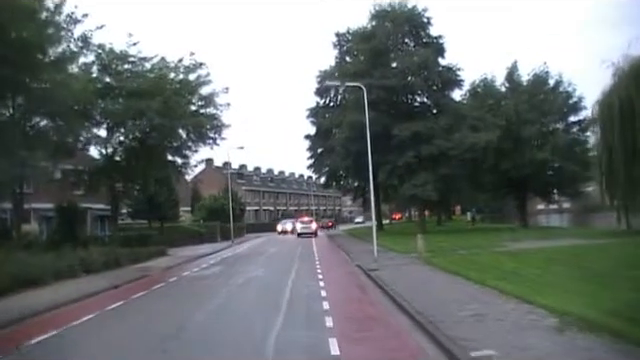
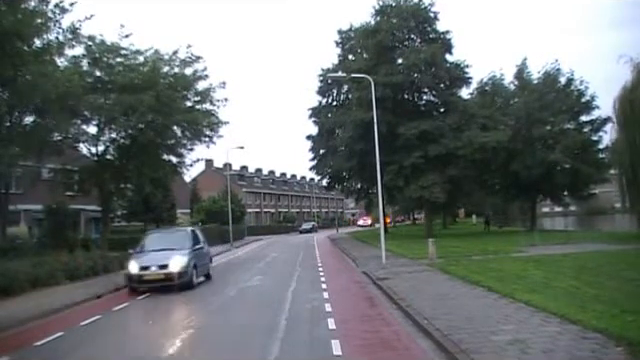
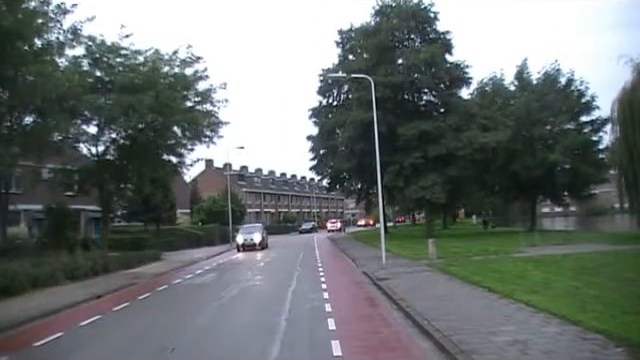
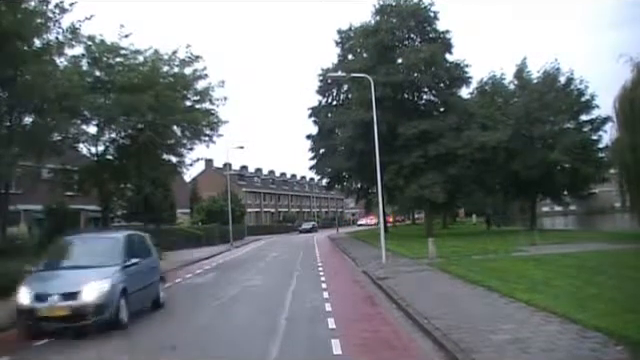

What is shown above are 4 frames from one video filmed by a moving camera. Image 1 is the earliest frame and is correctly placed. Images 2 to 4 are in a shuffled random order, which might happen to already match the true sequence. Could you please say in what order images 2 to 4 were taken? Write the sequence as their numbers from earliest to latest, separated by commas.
3, 2, 4
